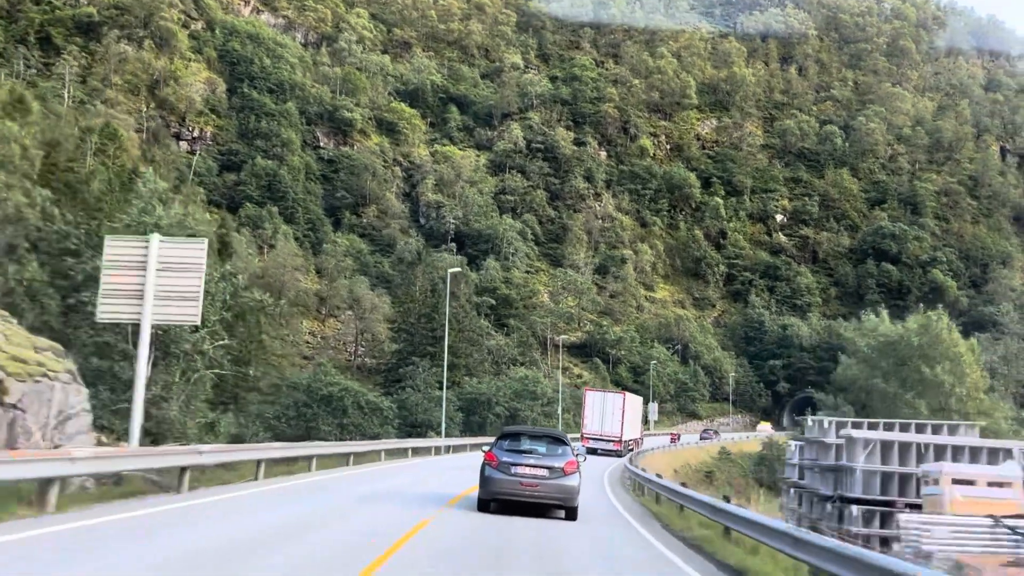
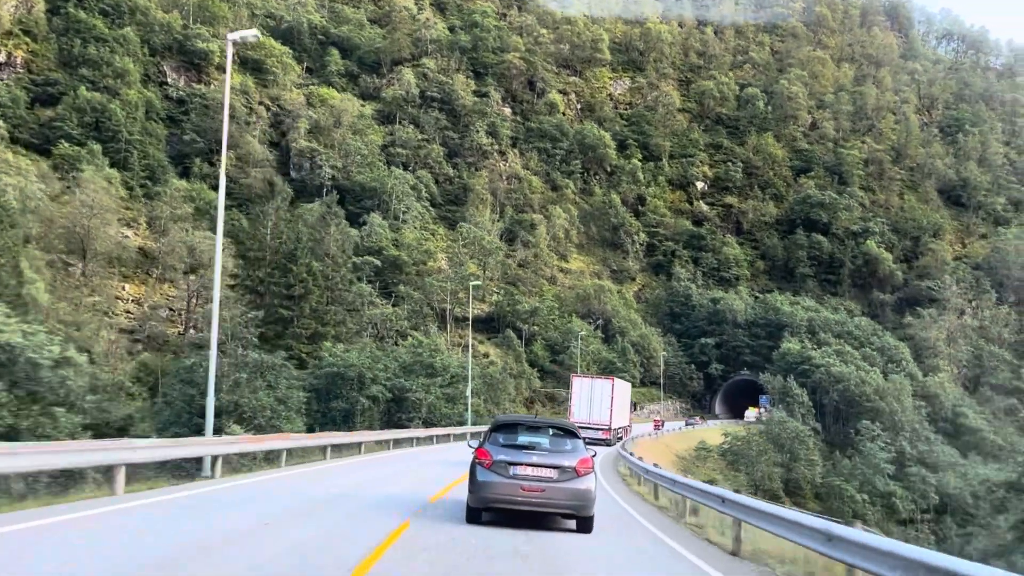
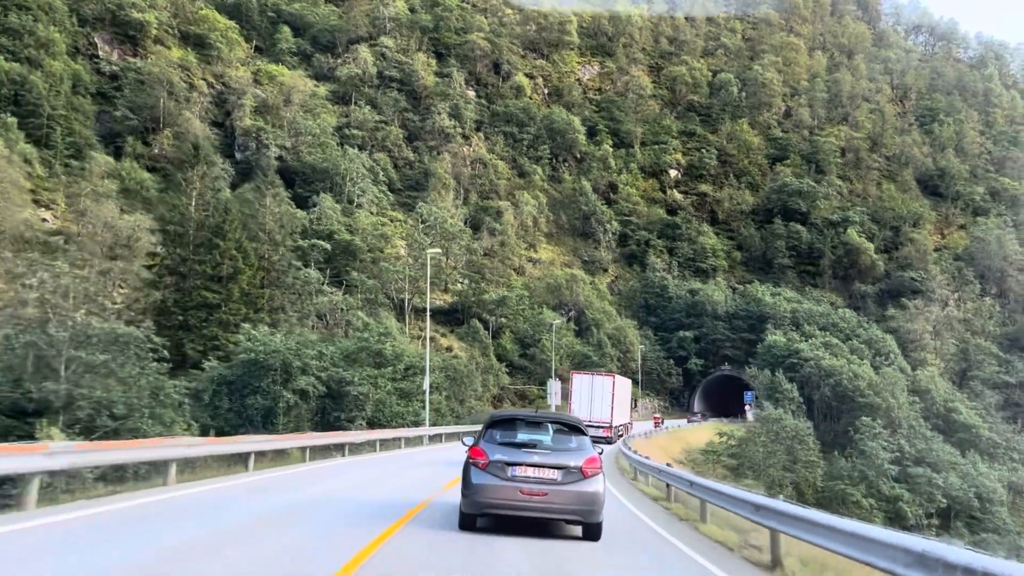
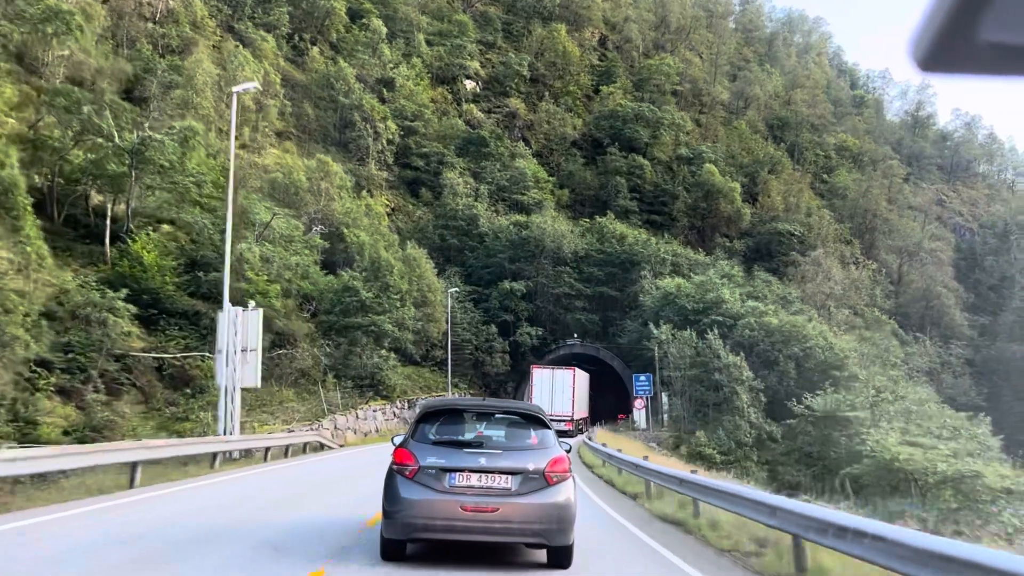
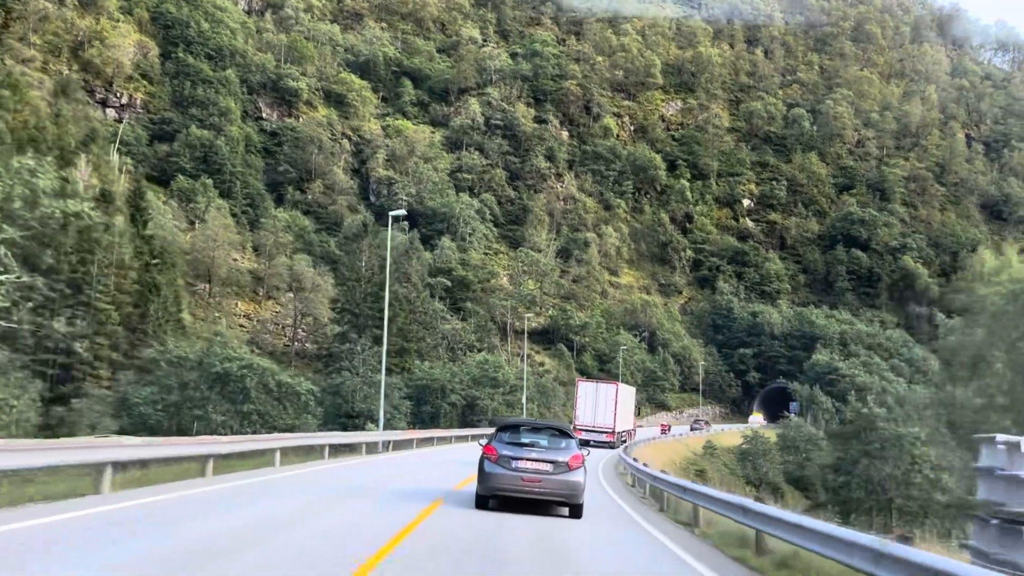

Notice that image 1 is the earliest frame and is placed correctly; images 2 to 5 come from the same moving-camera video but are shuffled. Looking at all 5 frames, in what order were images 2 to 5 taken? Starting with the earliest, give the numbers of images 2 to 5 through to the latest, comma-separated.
5, 2, 3, 4
